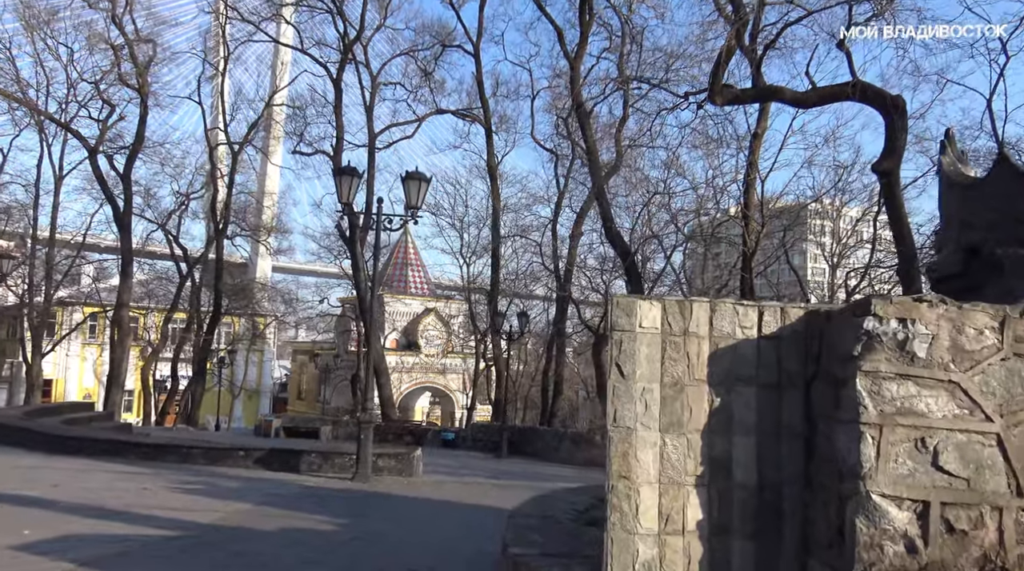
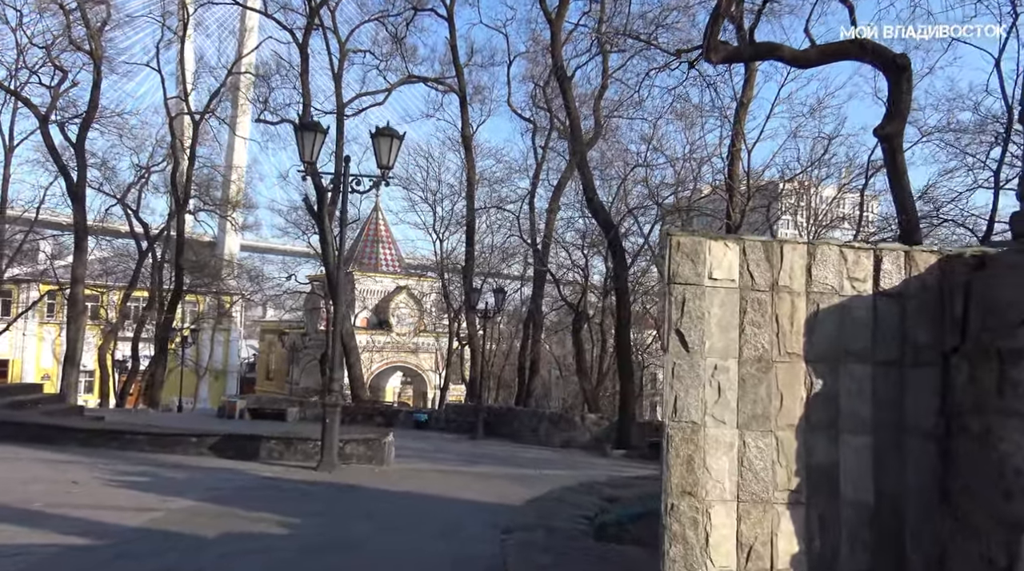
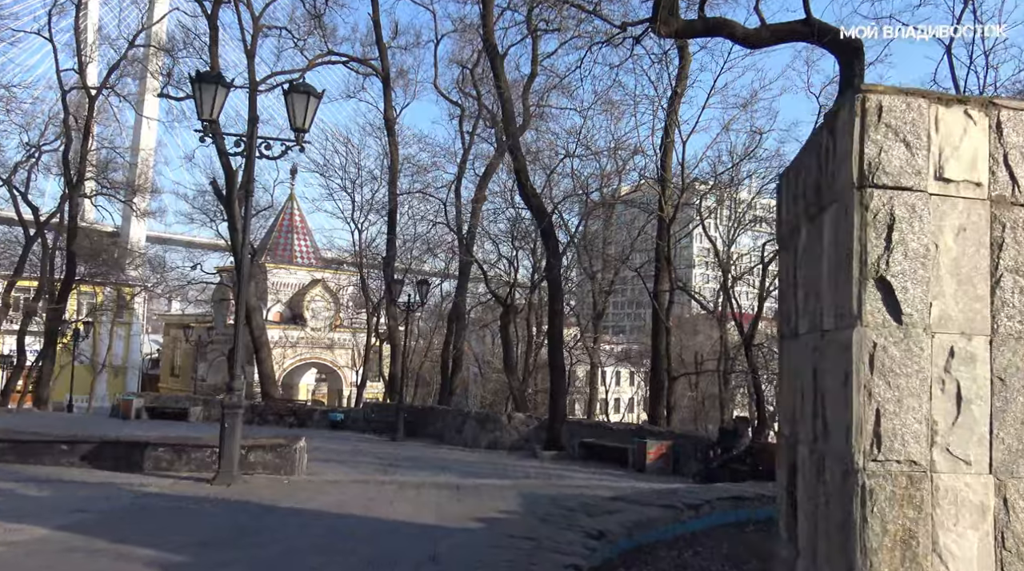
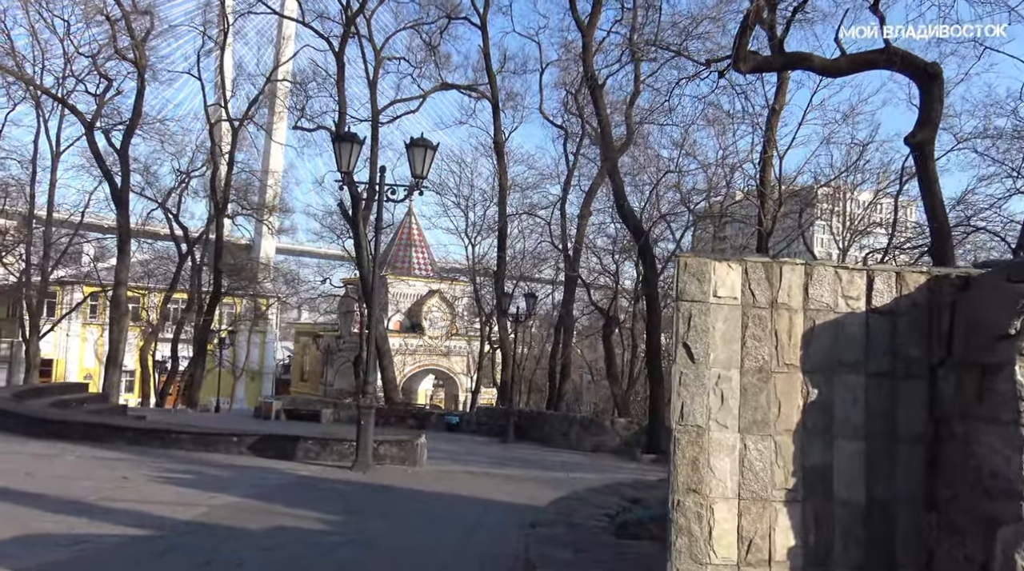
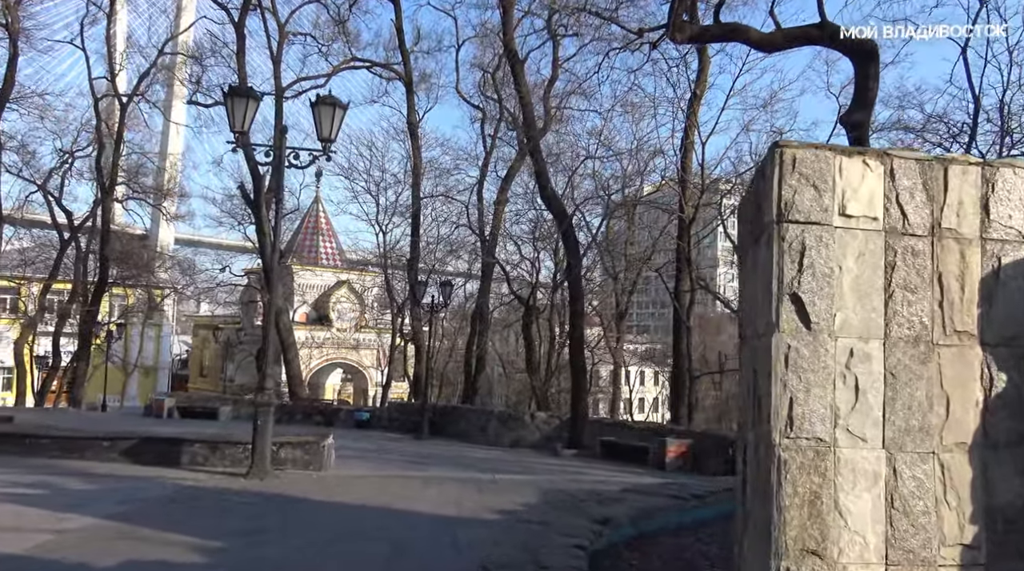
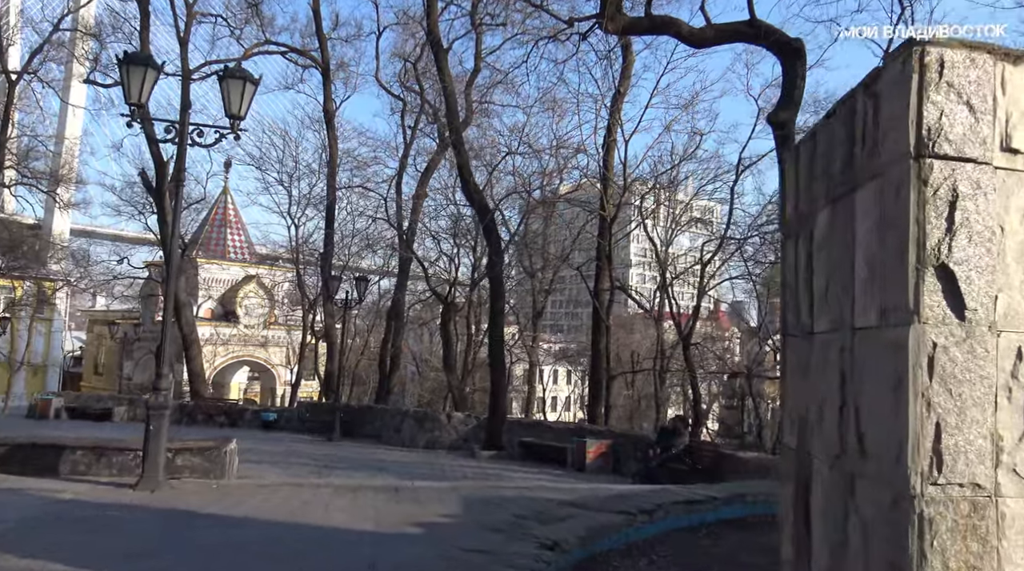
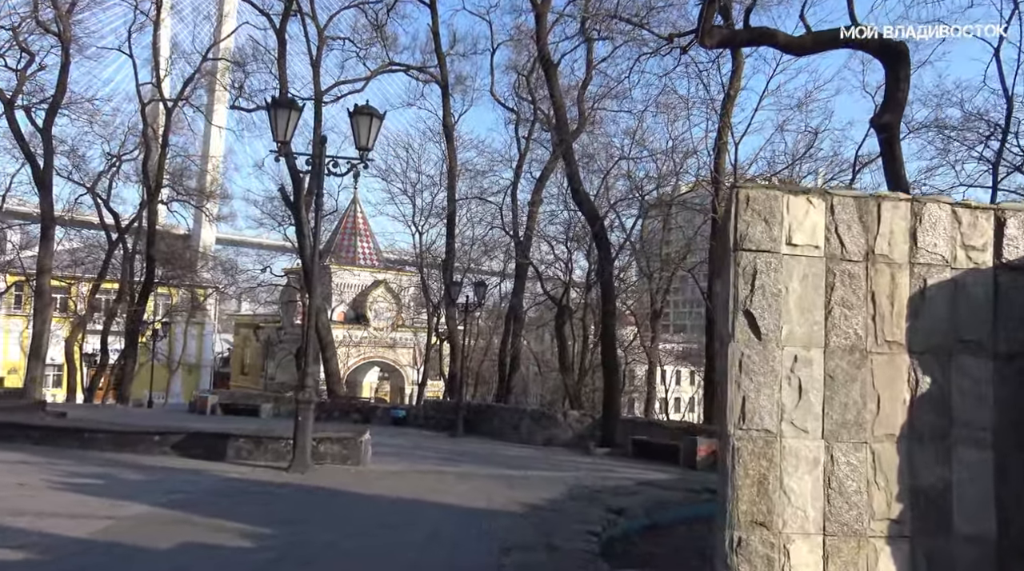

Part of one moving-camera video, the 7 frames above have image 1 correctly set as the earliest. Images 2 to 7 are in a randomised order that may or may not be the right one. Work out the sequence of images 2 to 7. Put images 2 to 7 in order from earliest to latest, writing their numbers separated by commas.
4, 2, 7, 5, 3, 6
